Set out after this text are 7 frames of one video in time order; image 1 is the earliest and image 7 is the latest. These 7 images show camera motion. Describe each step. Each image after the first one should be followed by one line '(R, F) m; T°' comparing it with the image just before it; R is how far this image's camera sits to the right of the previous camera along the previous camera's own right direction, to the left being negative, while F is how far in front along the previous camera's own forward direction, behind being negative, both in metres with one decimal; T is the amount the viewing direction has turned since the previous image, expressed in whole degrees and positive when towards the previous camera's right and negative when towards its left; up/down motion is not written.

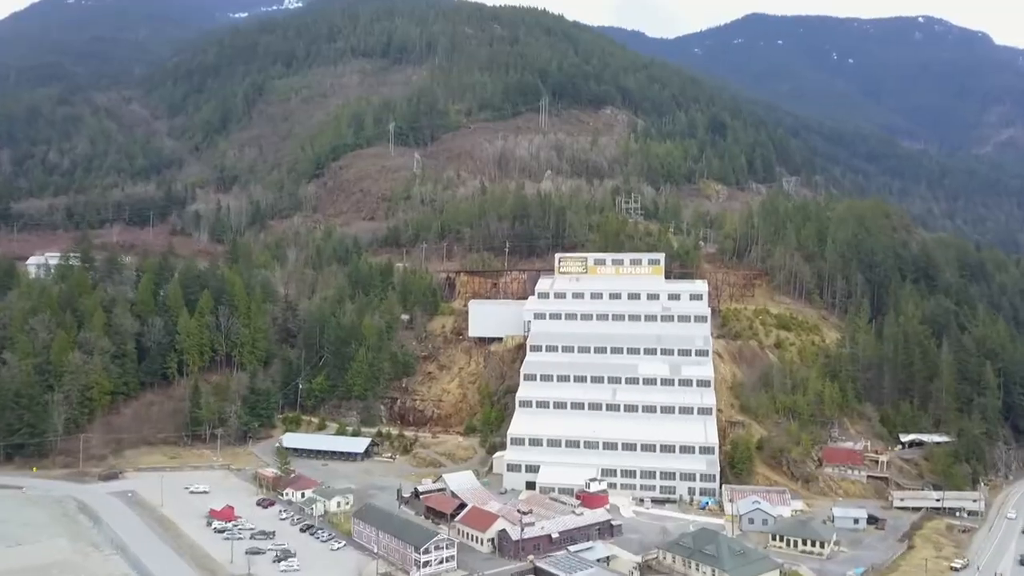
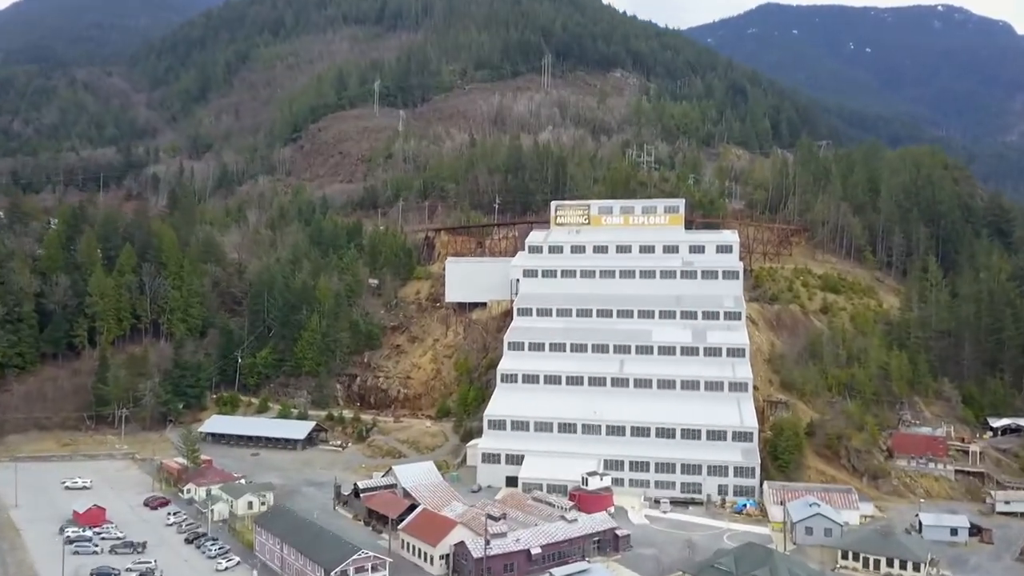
(+2.6, +18.2) m; -1°
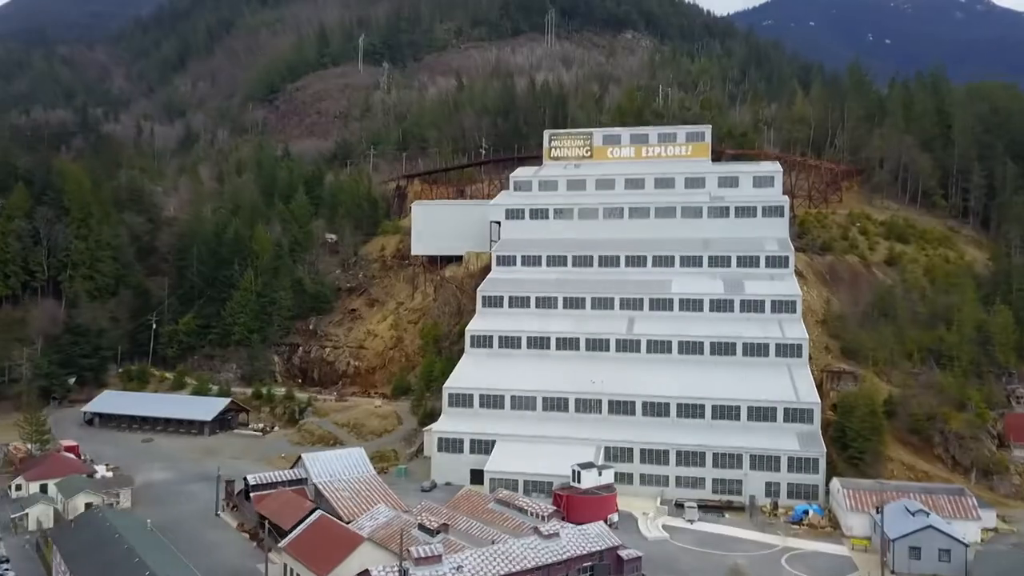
(+2.5, +16.8) m; -1°
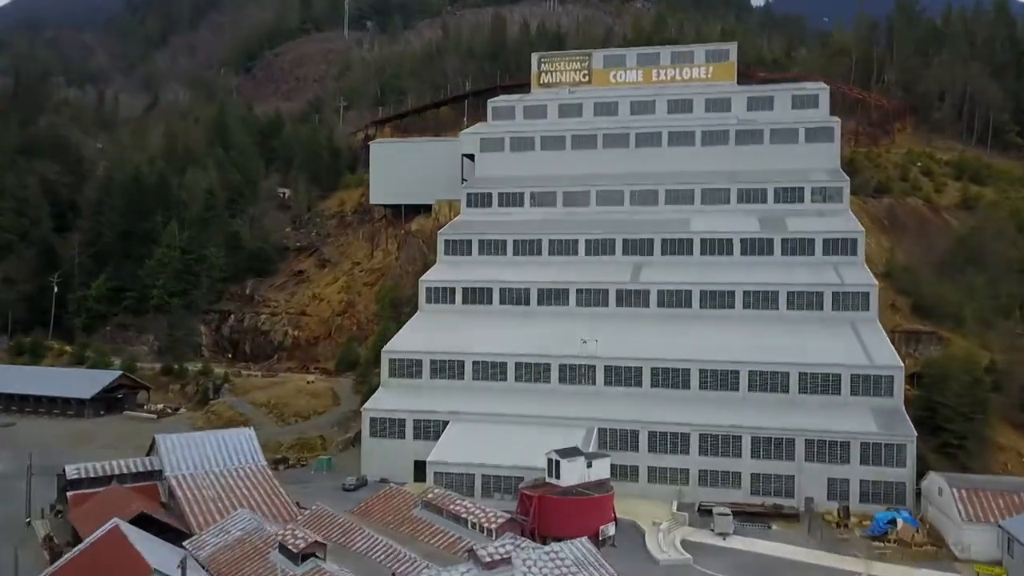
(+2.0, +12.3) m; -1°
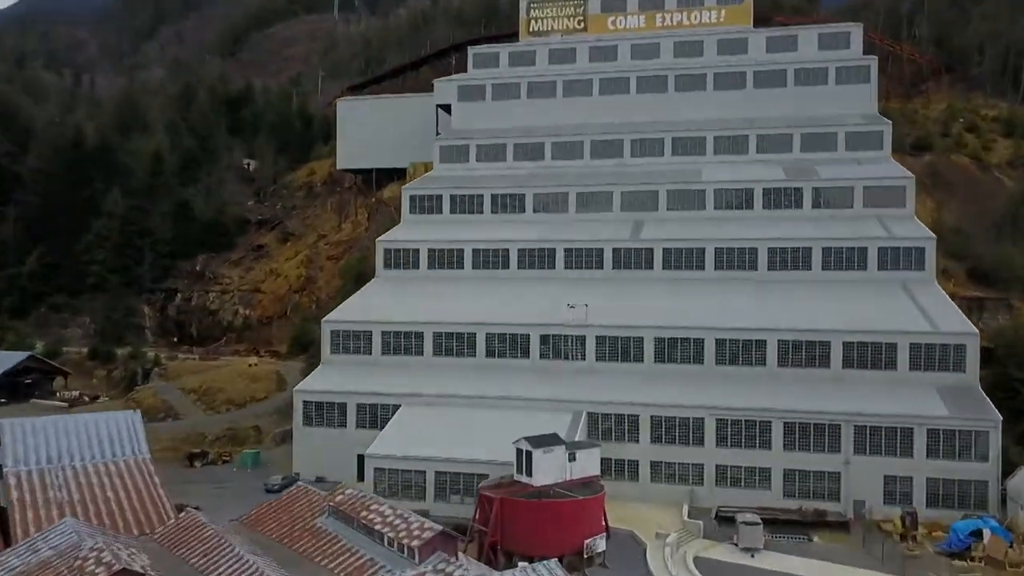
(+1.2, +6.6) m; 0°
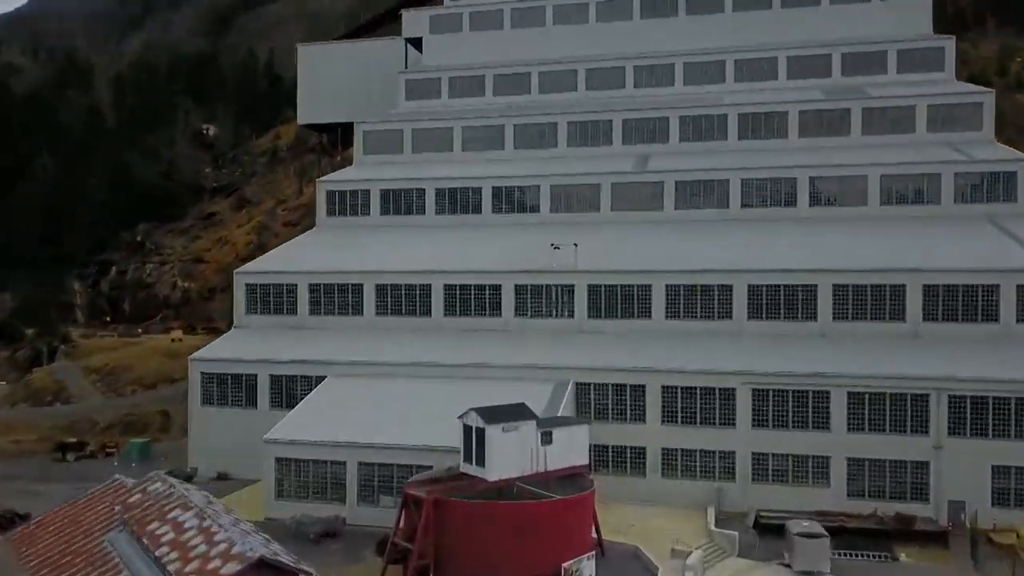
(+1.0, +6.4) m; 0°
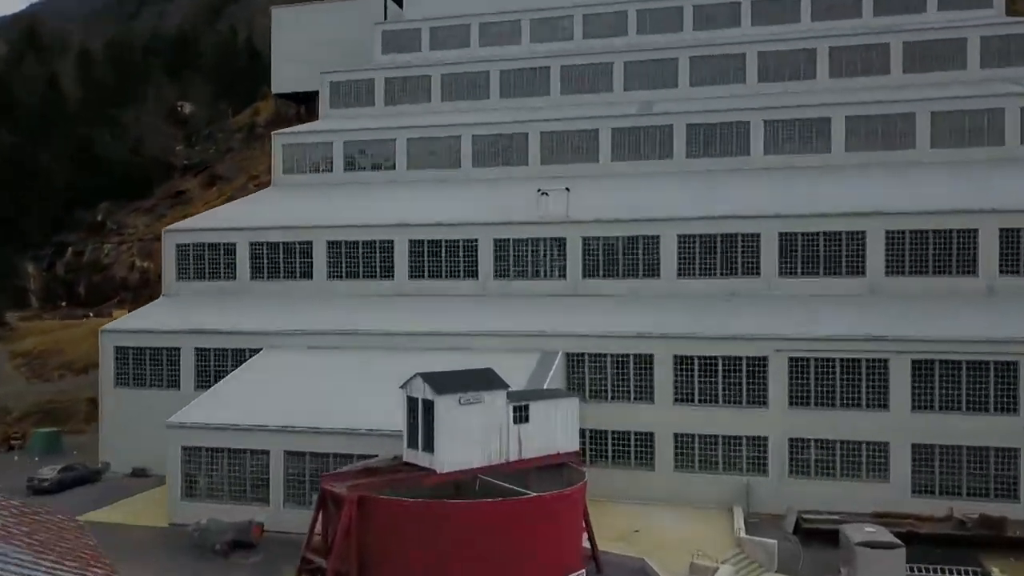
(+0.5, +3.5) m; 0°
